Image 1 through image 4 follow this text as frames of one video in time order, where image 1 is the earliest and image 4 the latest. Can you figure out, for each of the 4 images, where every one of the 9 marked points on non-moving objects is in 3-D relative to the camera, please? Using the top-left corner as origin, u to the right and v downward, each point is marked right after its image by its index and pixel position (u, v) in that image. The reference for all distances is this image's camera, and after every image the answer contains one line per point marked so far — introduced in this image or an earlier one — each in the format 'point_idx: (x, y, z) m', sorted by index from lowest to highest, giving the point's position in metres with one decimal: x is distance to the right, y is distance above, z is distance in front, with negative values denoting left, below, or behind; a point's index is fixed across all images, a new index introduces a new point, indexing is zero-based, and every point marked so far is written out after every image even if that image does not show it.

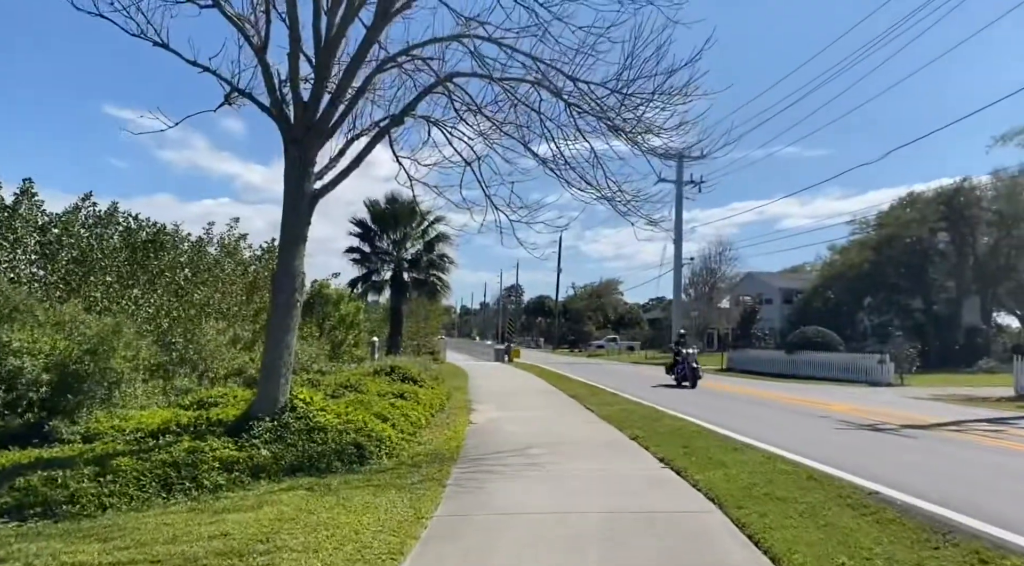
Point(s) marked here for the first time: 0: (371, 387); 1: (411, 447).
0: (-2.5, -1.8, +14.3) m
1: (-1.4, -2.3, +11.2) m
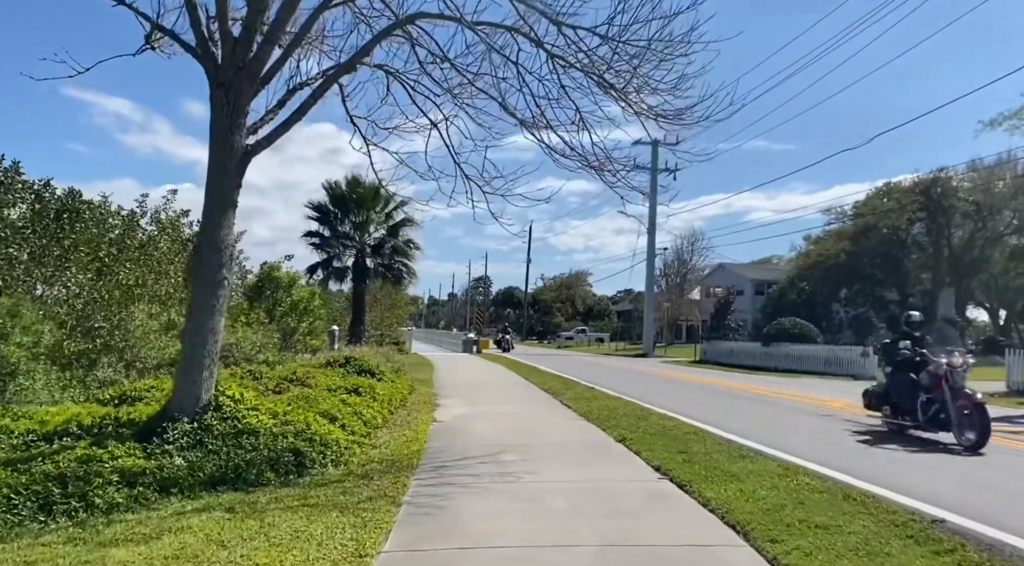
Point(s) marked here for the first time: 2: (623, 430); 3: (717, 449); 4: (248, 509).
0: (-3.0, -1.5, +12.5) m
1: (-1.8, -2.0, +9.6) m
2: (+1.6, -2.1, +11.4) m
3: (+2.4, -1.9, +9.4) m
4: (-2.3, -2.0, +7.0) m
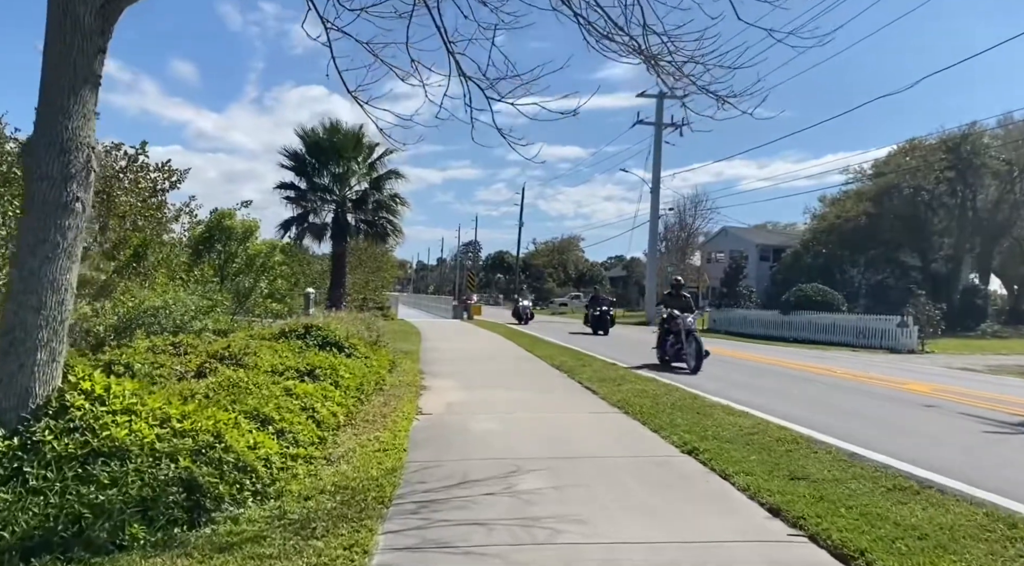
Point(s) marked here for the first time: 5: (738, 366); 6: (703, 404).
0: (-2.8, -0.9, +9.2) m
1: (-1.6, -1.5, +6.3) m
2: (+1.7, -1.5, +8.2) m
3: (+2.6, -1.5, +6.2) m
4: (-2.1, -1.5, +3.7) m
5: (+5.2, -2.0, +18.6) m
6: (+2.3, -1.5, +9.9) m
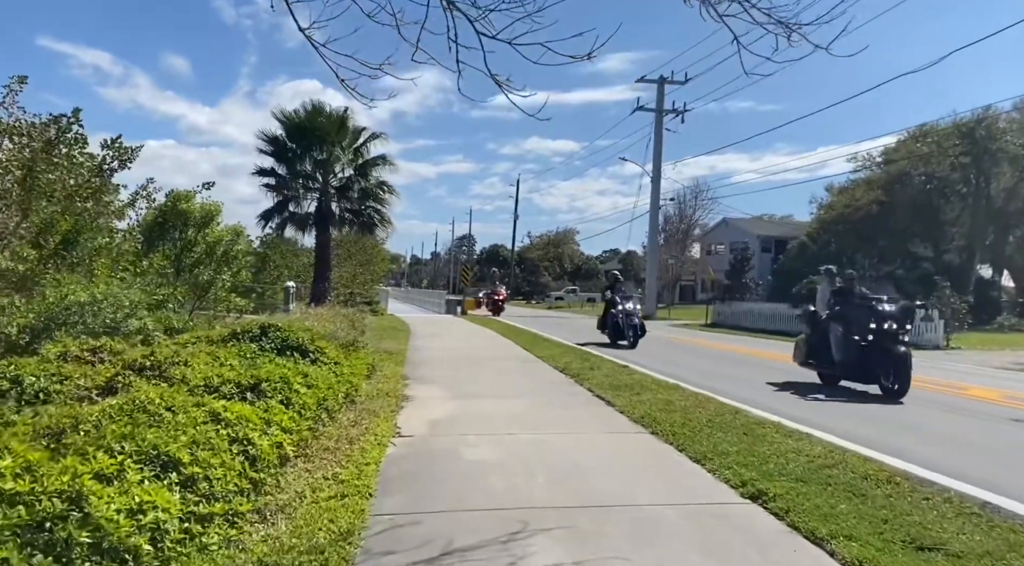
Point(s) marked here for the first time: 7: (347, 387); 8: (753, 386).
0: (-2.8, -0.8, +7.3) m
1: (-1.5, -1.4, +4.3) m
2: (+1.7, -1.4, +6.3) m
3: (+2.6, -1.4, +4.3) m
4: (-2.0, -1.5, +1.8) m
5: (+5.2, -1.8, +16.7) m
6: (+2.3, -1.4, +8.0) m
7: (-1.9, -1.2, +9.2) m
8: (+3.9, -1.6, +13.3) m
